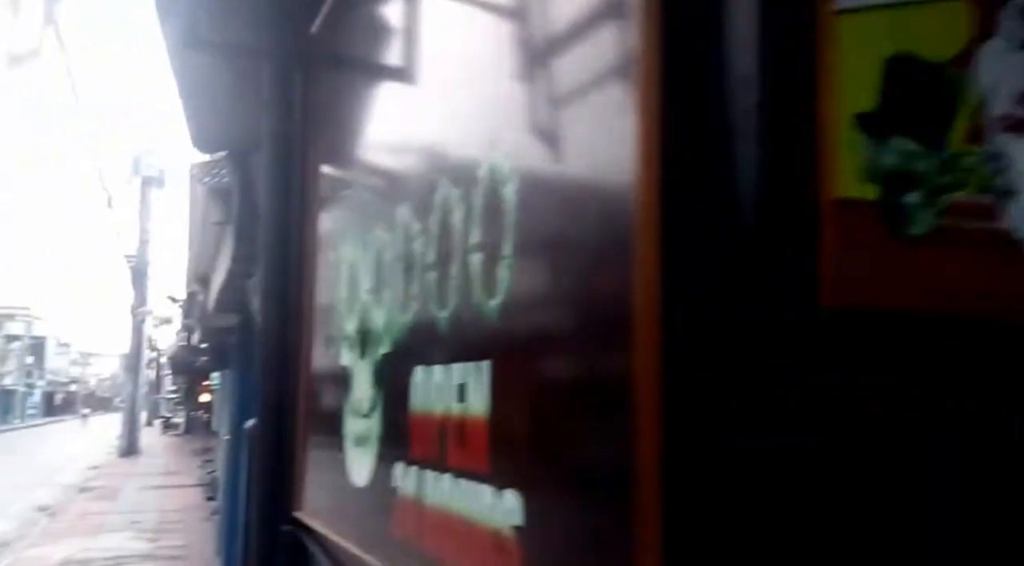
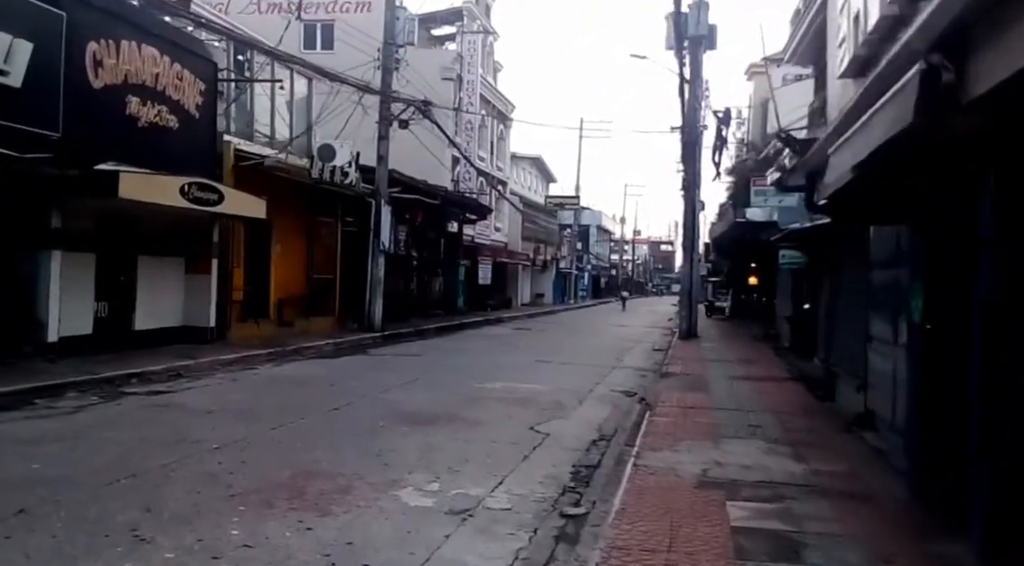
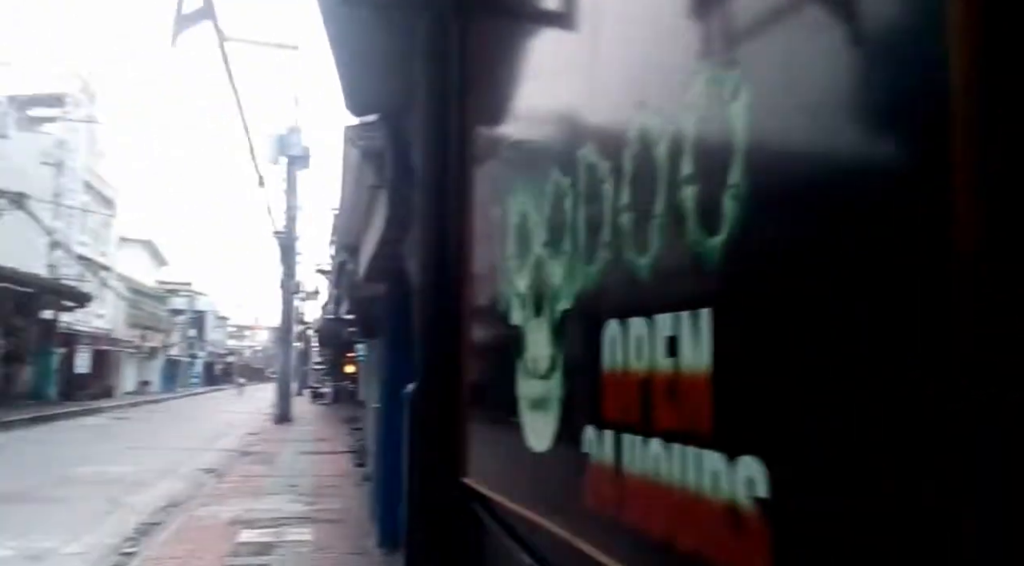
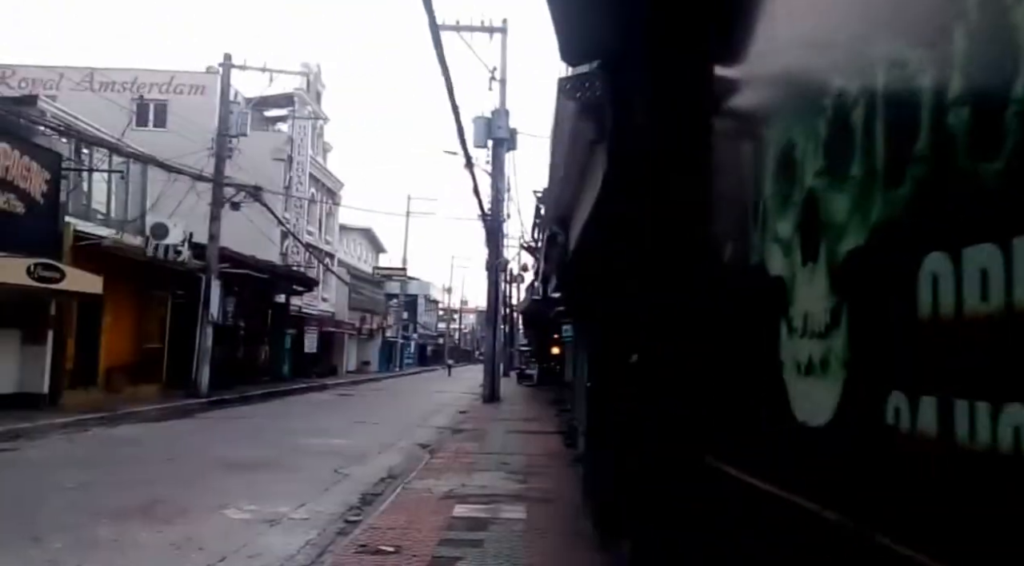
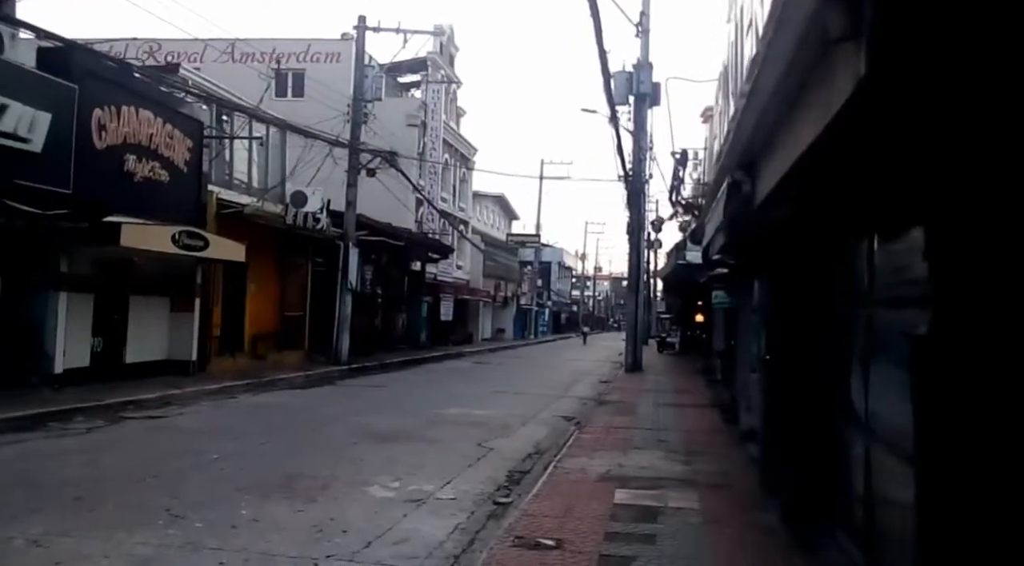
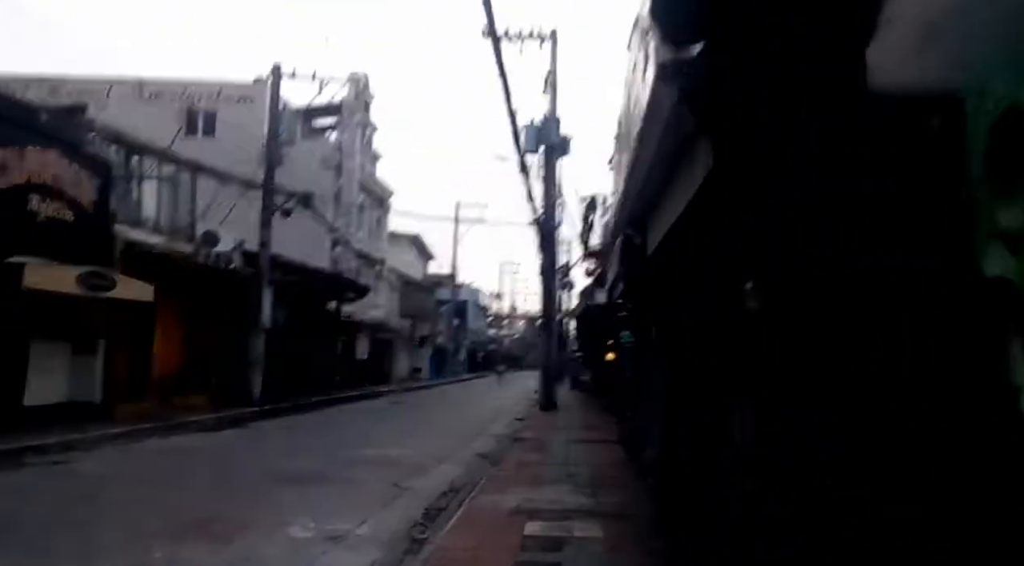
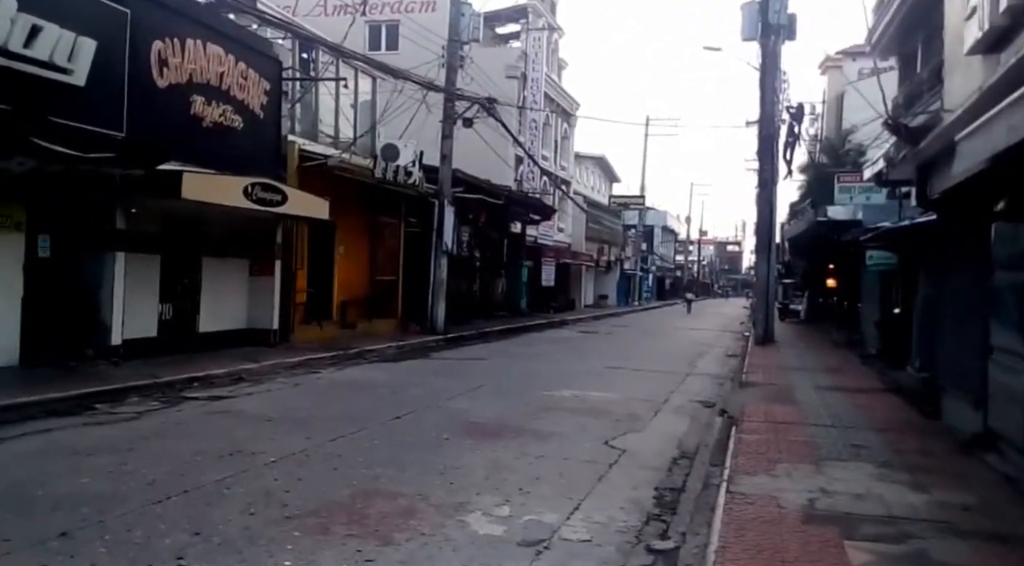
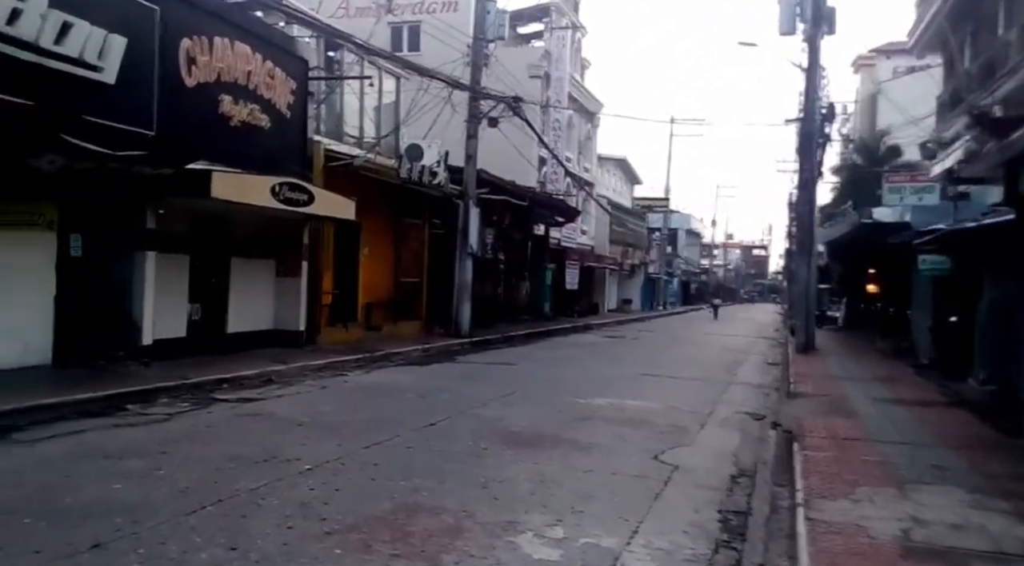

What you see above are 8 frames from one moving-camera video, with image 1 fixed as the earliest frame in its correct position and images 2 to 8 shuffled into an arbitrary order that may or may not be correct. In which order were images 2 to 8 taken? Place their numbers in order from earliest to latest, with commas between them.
3, 4, 6, 5, 2, 7, 8
